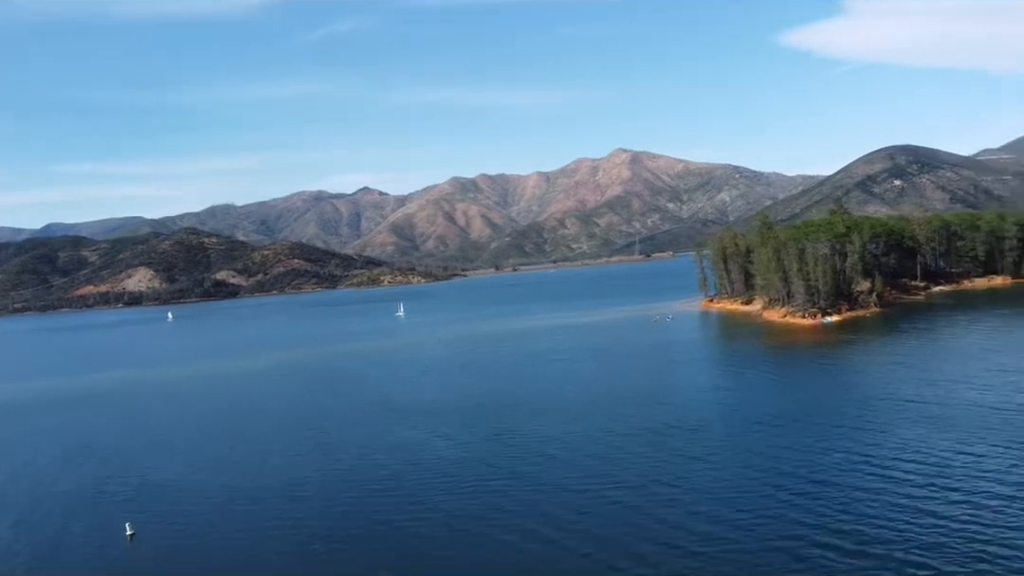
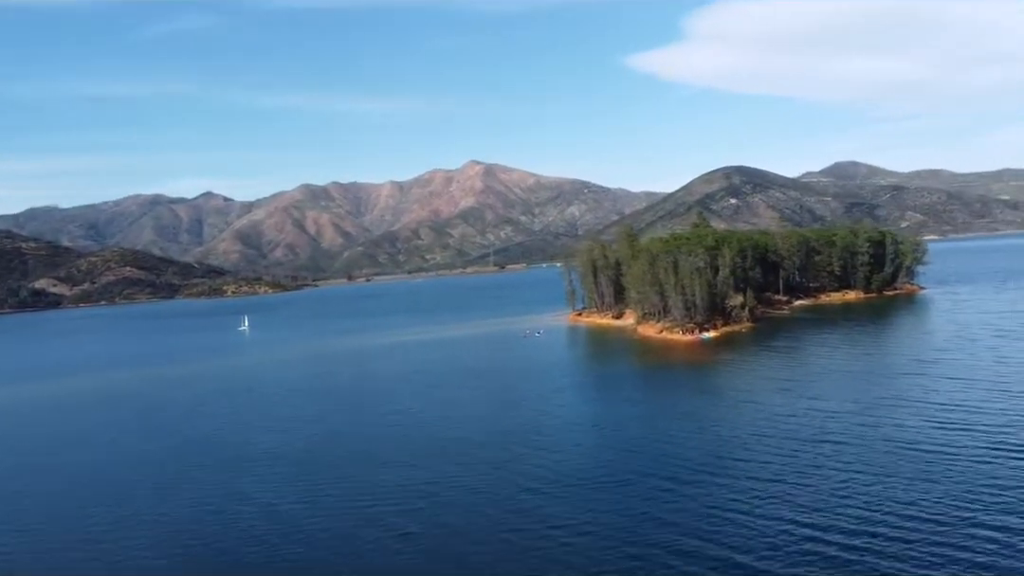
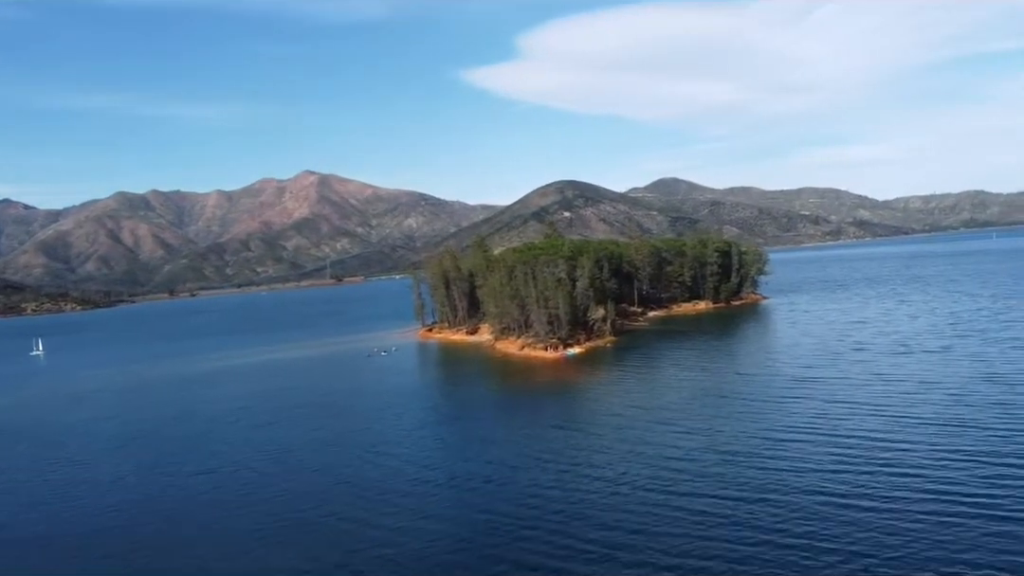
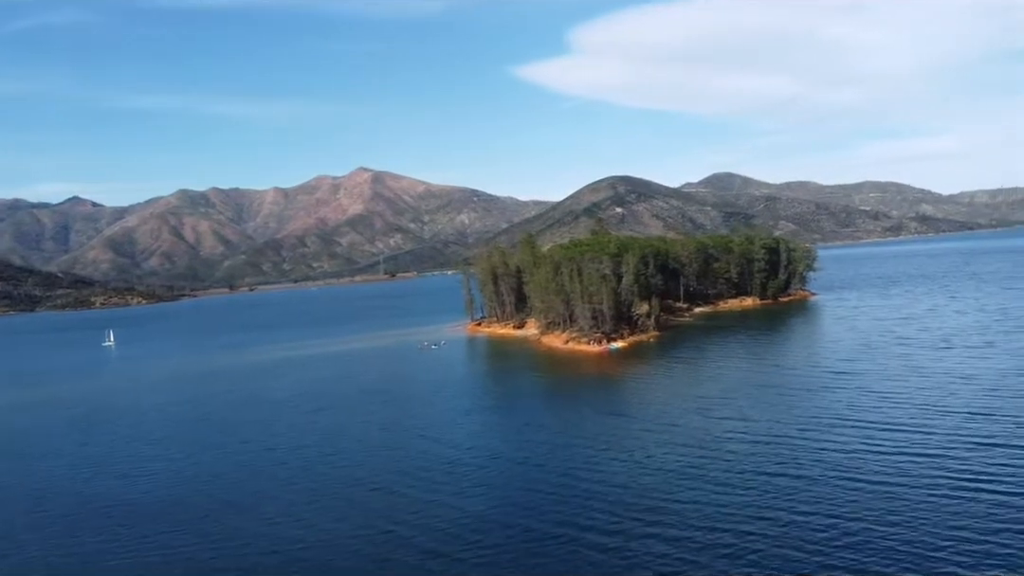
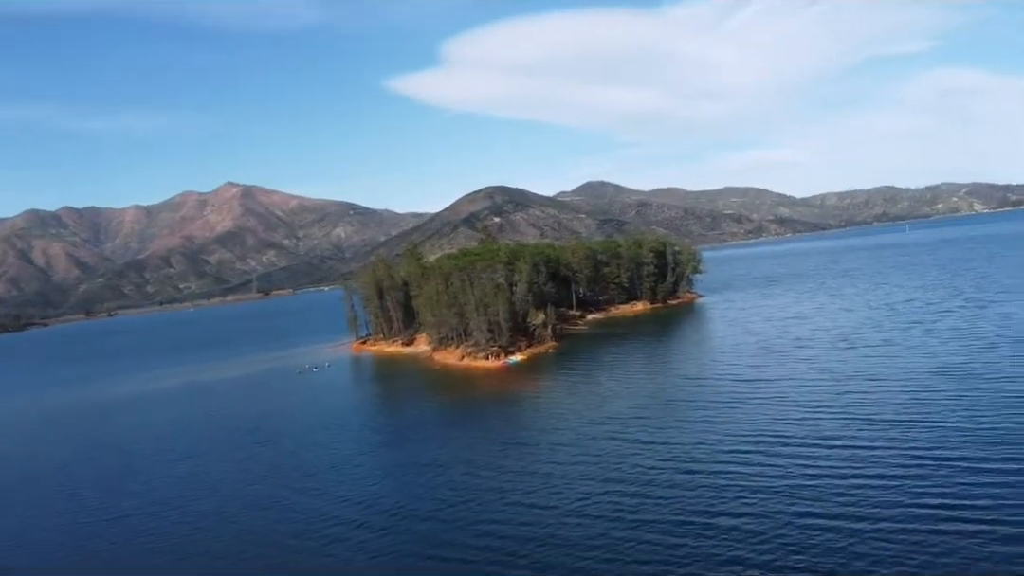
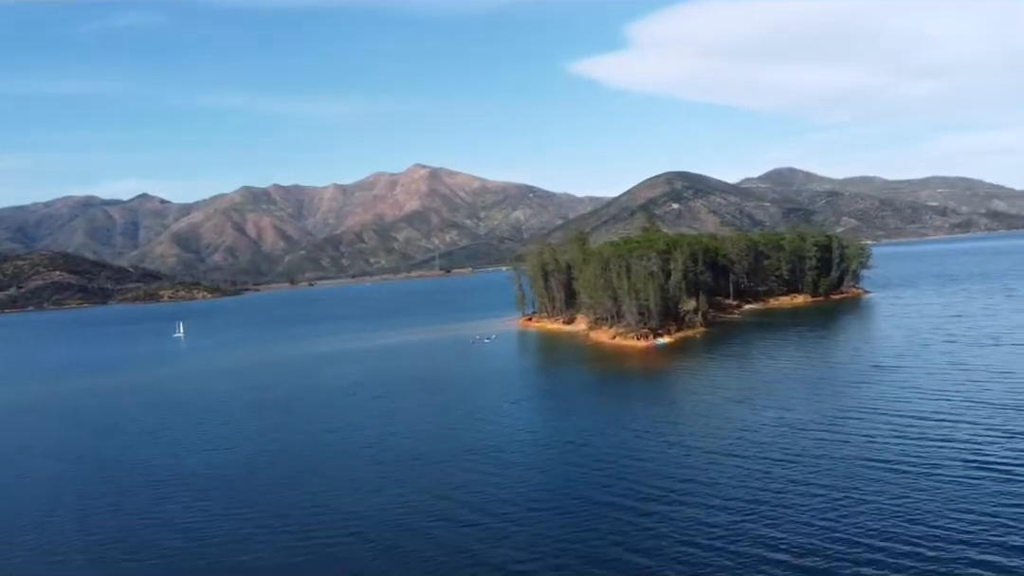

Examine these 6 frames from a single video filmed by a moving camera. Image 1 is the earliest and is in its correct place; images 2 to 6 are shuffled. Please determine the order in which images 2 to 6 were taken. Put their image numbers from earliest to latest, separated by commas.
2, 6, 4, 3, 5
